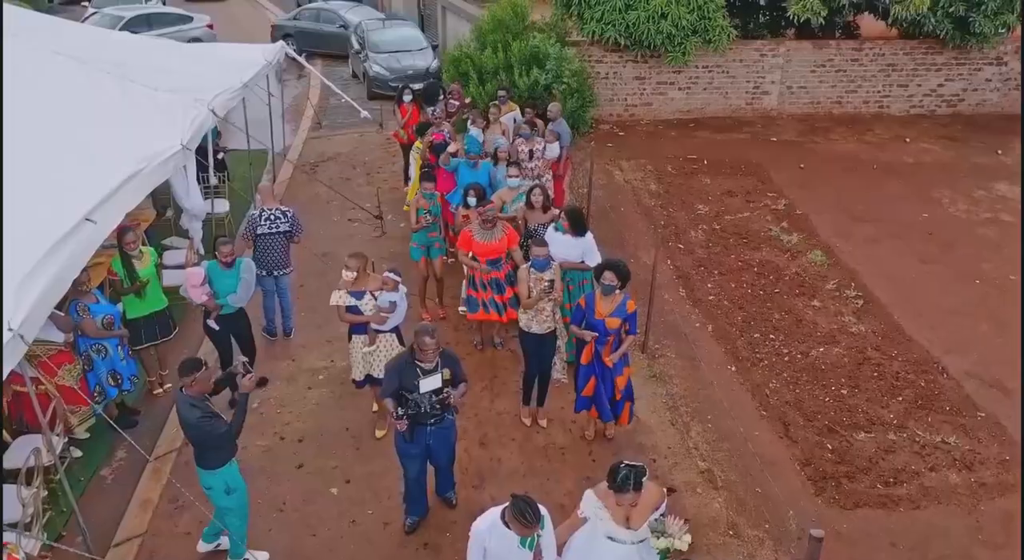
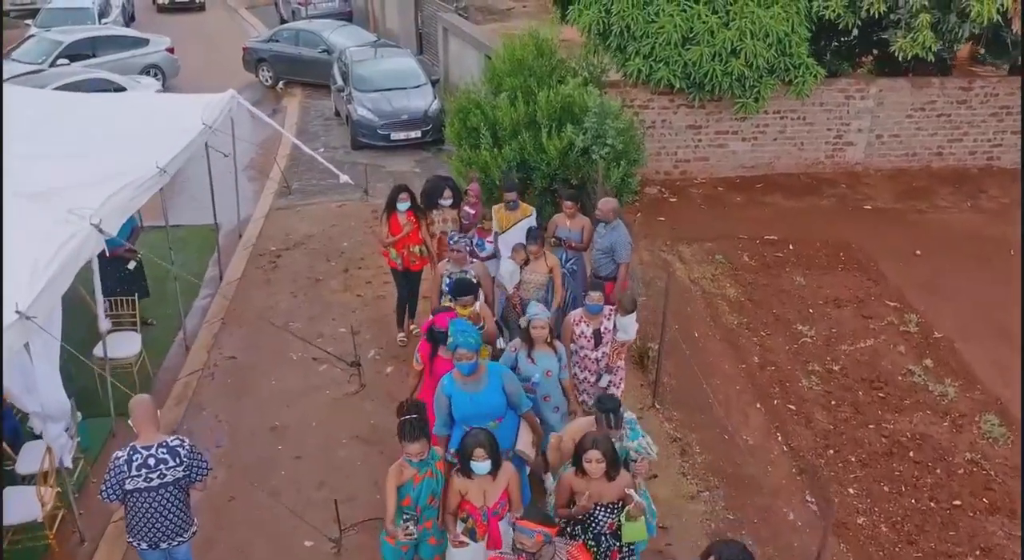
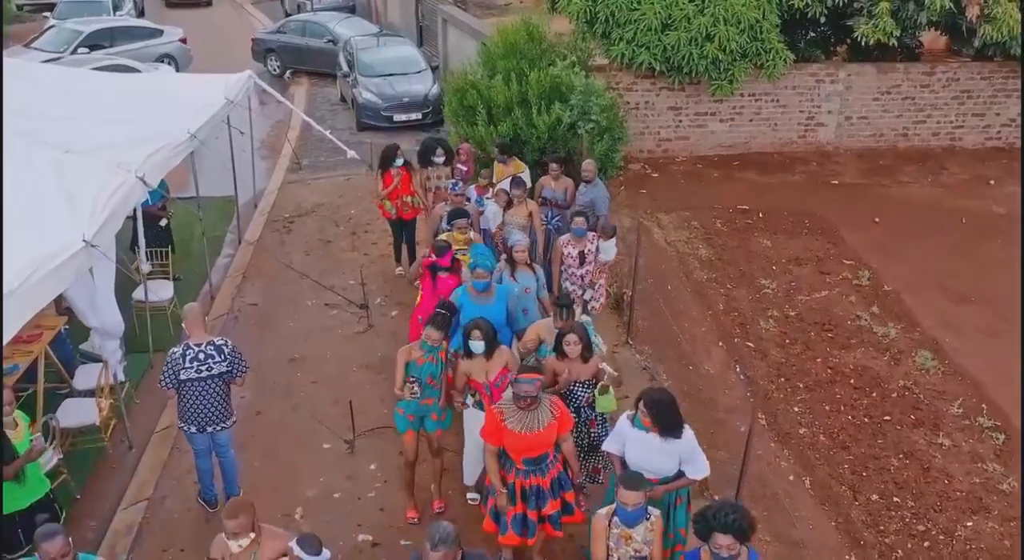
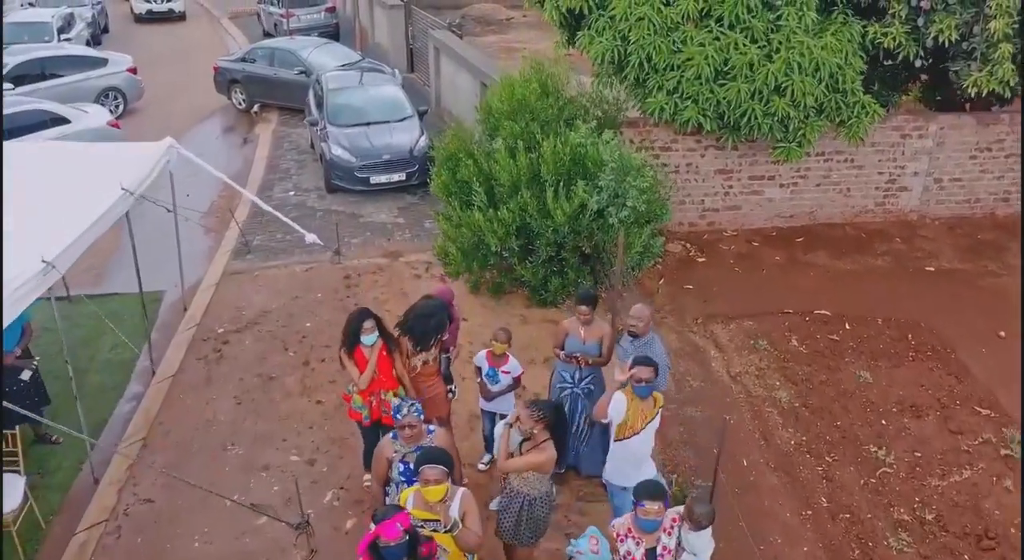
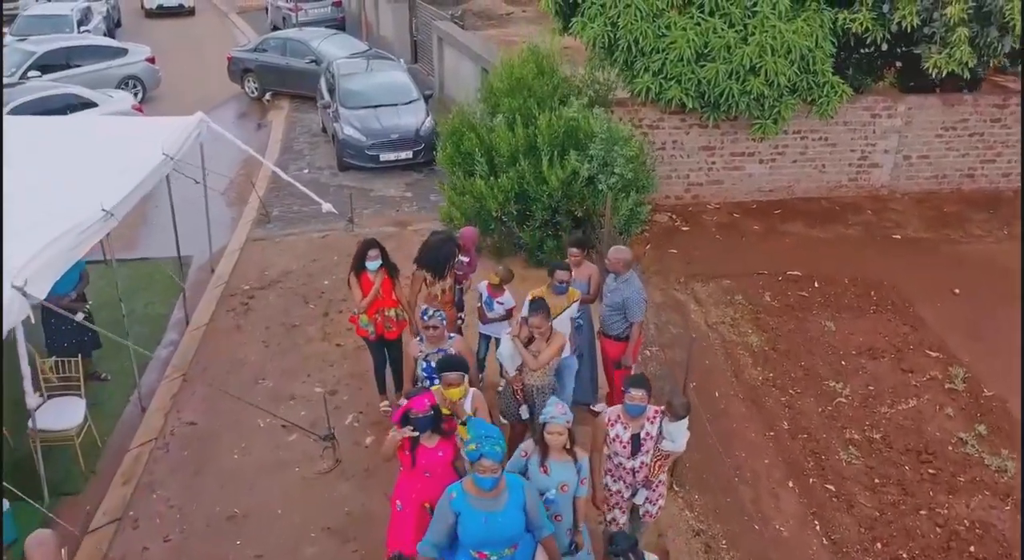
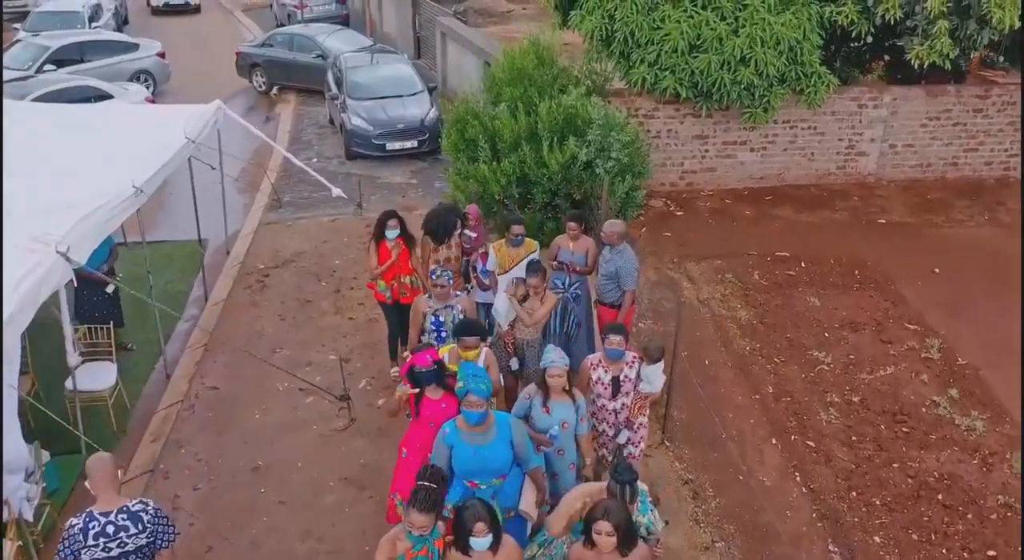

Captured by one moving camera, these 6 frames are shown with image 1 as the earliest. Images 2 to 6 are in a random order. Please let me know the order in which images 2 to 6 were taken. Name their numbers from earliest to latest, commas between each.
3, 2, 6, 5, 4
